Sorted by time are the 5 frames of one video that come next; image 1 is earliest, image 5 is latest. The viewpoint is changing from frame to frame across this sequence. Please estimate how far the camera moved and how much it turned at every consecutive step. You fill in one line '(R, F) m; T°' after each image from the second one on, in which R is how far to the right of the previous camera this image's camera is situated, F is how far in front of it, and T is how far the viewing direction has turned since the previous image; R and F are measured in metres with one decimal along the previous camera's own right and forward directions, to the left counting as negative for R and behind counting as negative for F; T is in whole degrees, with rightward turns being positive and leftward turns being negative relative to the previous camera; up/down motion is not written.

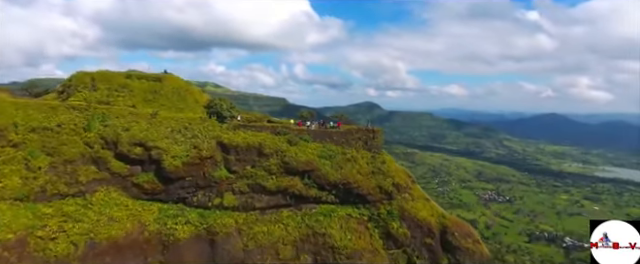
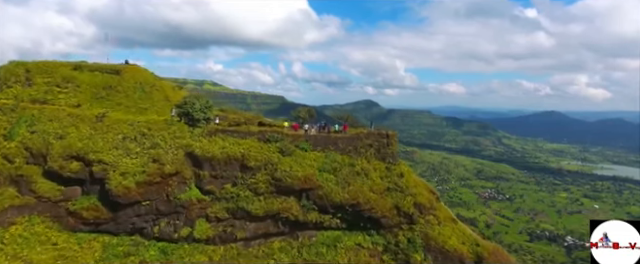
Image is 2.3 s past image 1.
(-0.1, +1.9) m; 0°
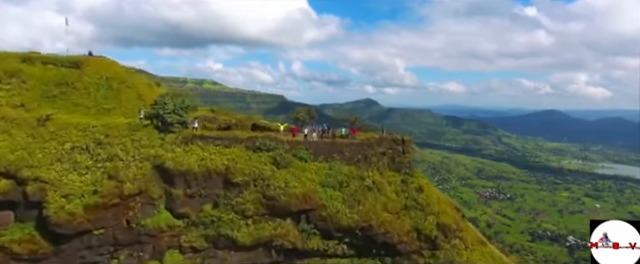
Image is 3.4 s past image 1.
(0.0, +1.2) m; 0°
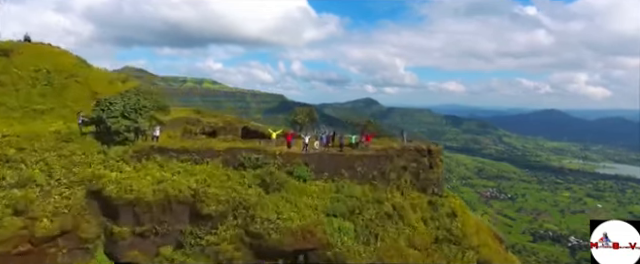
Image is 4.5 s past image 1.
(-0.1, +1.4) m; 0°
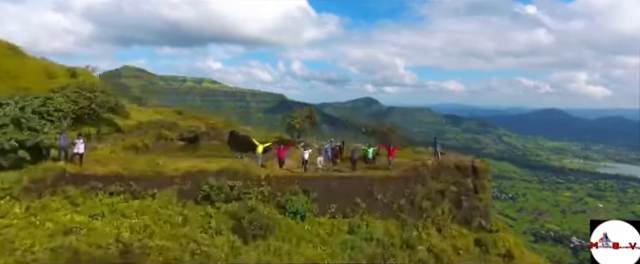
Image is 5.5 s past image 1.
(-0.2, +0.9) m; 0°
